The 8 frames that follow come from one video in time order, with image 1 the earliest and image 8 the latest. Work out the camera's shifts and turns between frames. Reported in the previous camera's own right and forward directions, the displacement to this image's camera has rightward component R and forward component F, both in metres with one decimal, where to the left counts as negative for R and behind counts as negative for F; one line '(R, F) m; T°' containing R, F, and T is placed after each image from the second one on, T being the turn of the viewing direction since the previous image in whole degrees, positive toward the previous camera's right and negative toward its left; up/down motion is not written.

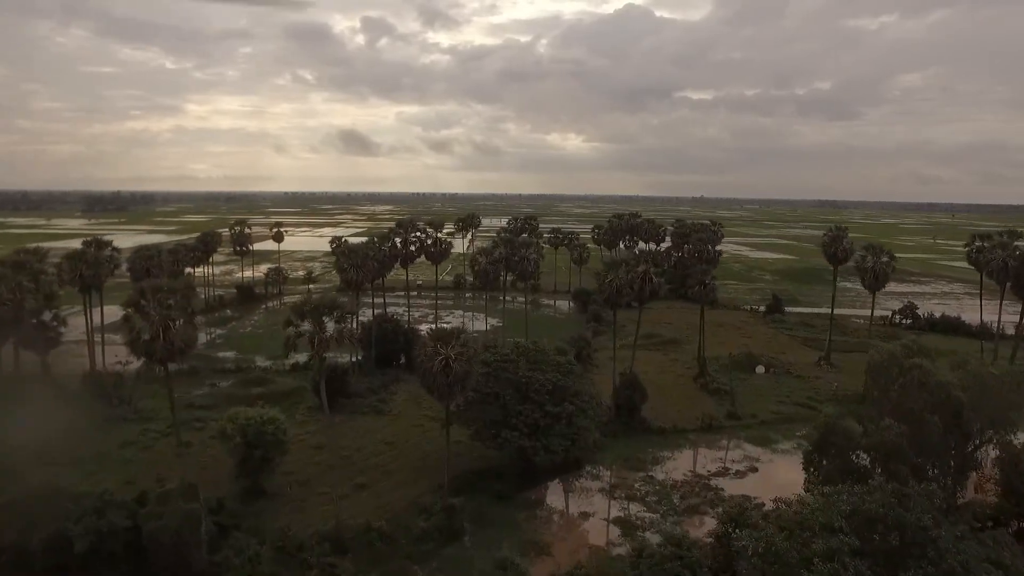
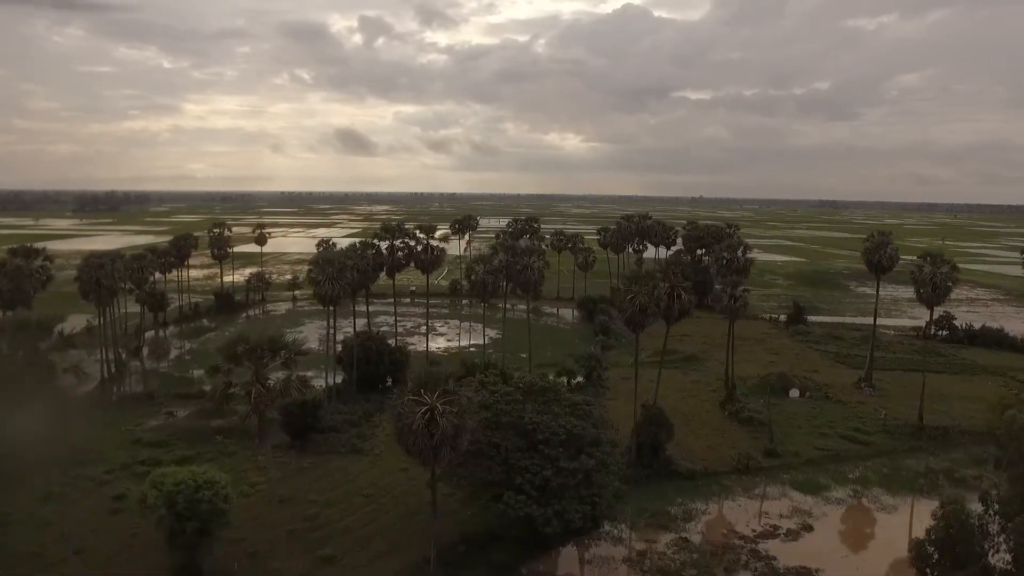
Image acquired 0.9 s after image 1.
(-0.1, +4.5) m; 0°
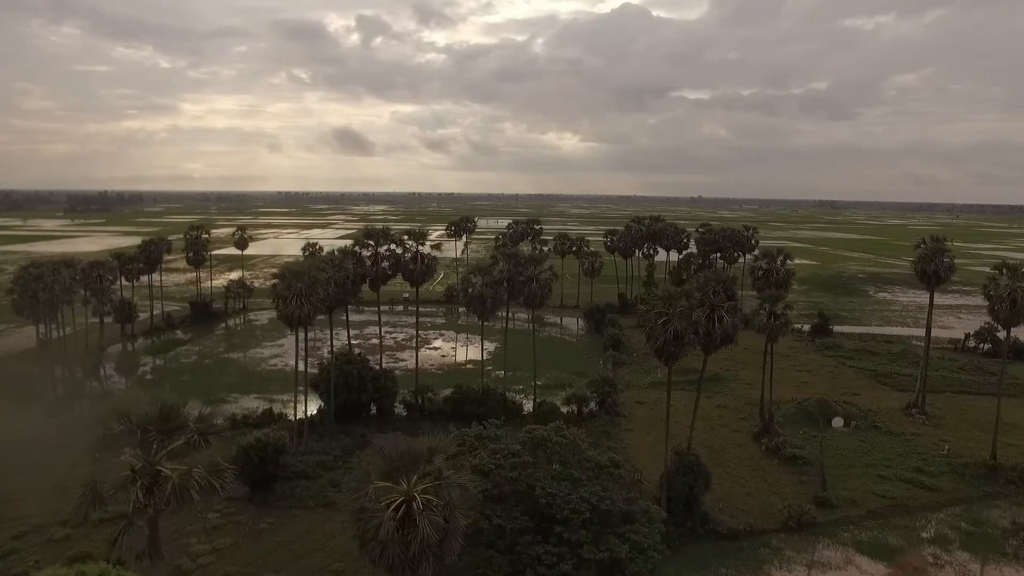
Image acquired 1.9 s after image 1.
(-0.2, +4.3) m; 0°
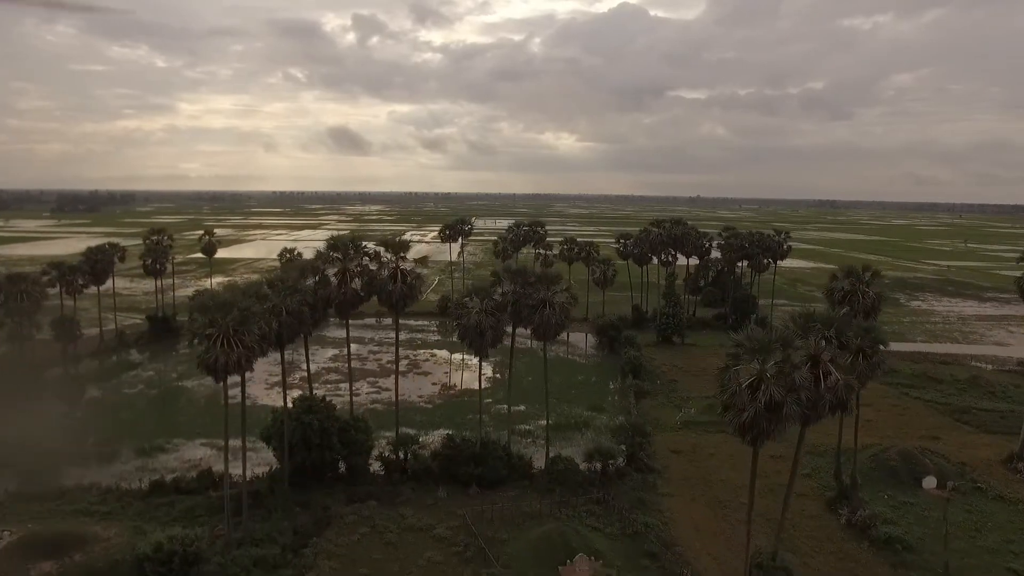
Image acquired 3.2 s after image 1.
(-0.3, +6.2) m; 0°
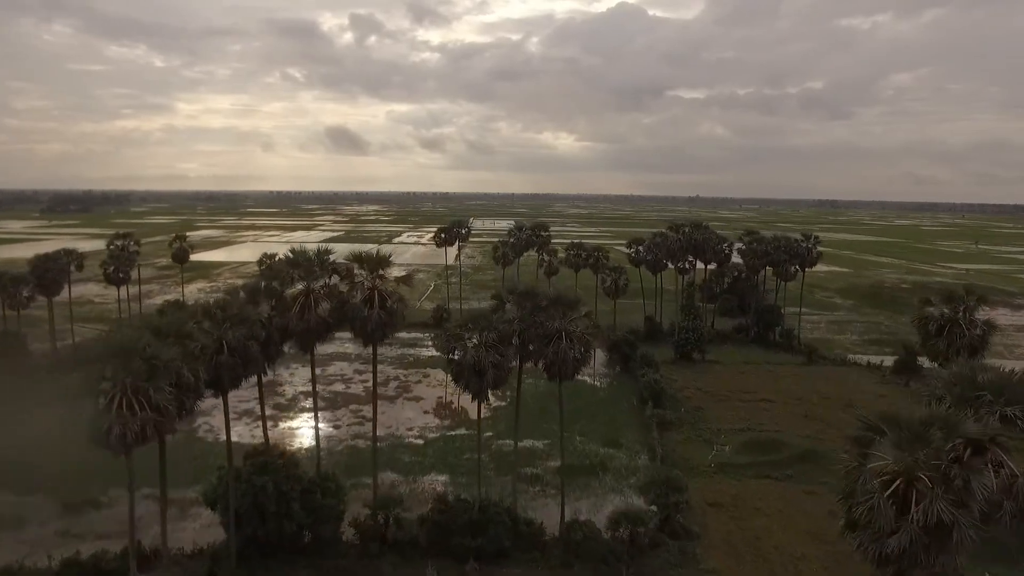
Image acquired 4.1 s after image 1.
(-0.2, +4.5) m; 0°
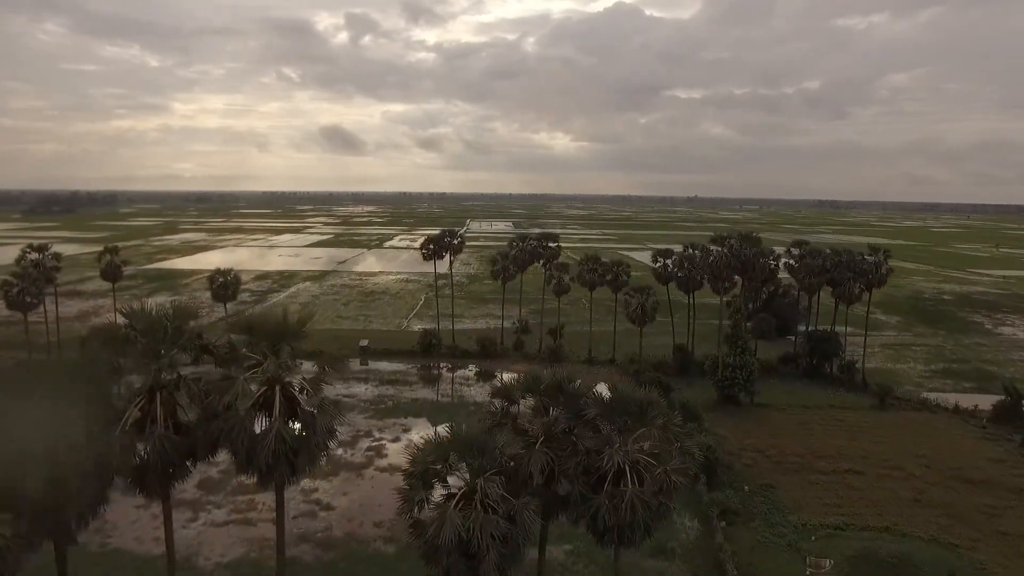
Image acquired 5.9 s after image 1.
(-0.3, +8.1) m; 0°
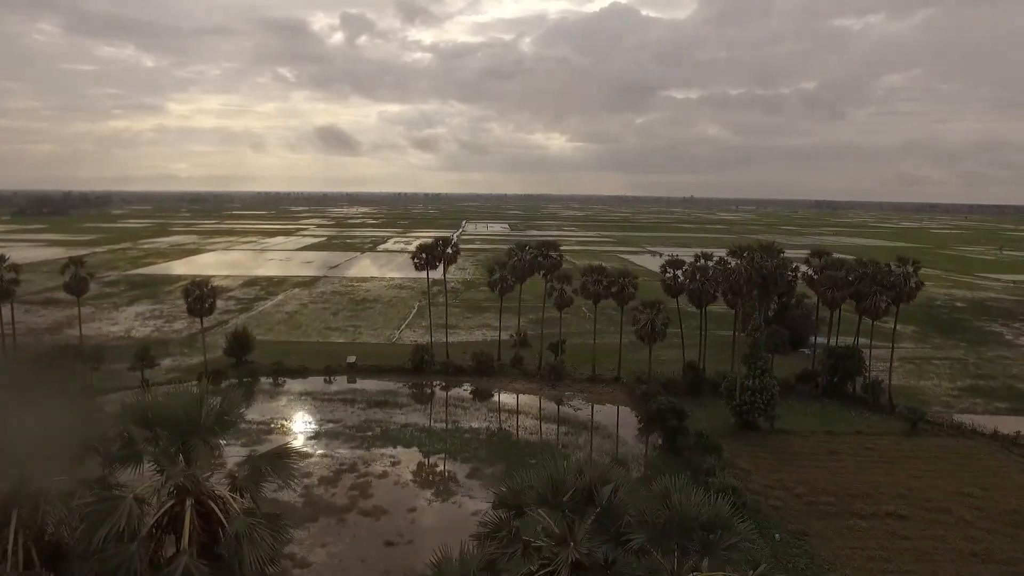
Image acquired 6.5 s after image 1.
(-0.1, +2.8) m; 0°
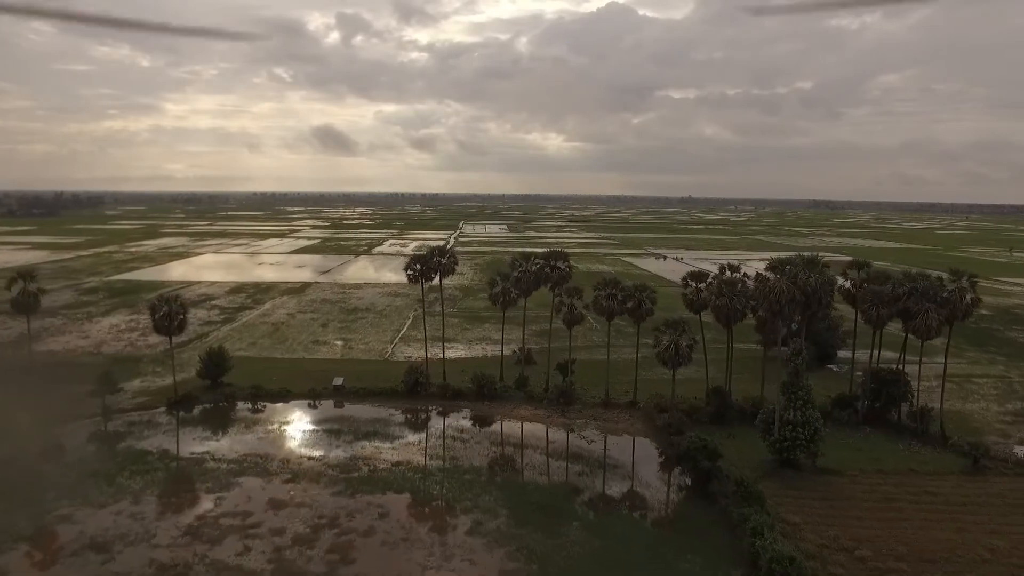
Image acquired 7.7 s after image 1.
(-0.3, +3.9) m; 0°
